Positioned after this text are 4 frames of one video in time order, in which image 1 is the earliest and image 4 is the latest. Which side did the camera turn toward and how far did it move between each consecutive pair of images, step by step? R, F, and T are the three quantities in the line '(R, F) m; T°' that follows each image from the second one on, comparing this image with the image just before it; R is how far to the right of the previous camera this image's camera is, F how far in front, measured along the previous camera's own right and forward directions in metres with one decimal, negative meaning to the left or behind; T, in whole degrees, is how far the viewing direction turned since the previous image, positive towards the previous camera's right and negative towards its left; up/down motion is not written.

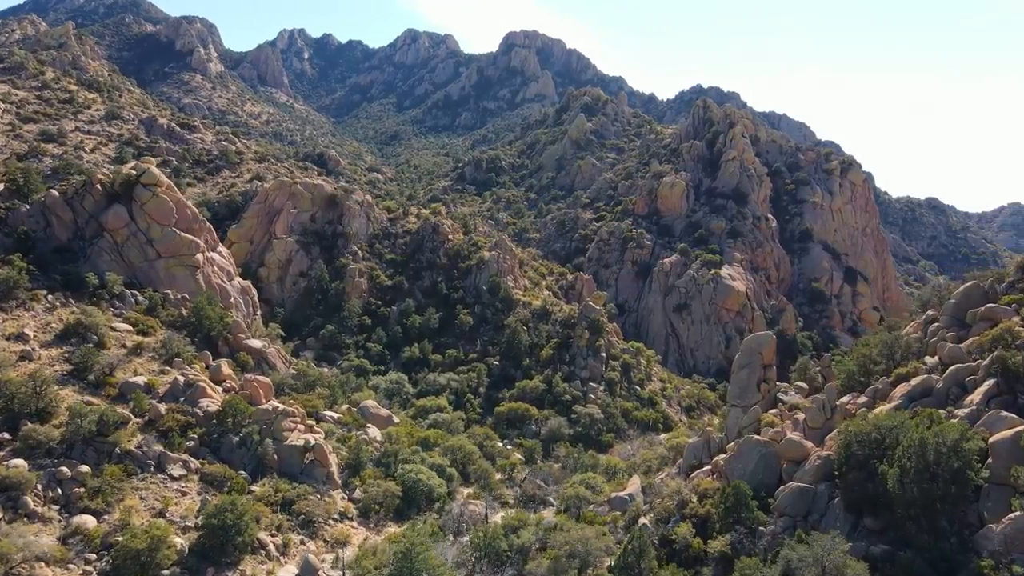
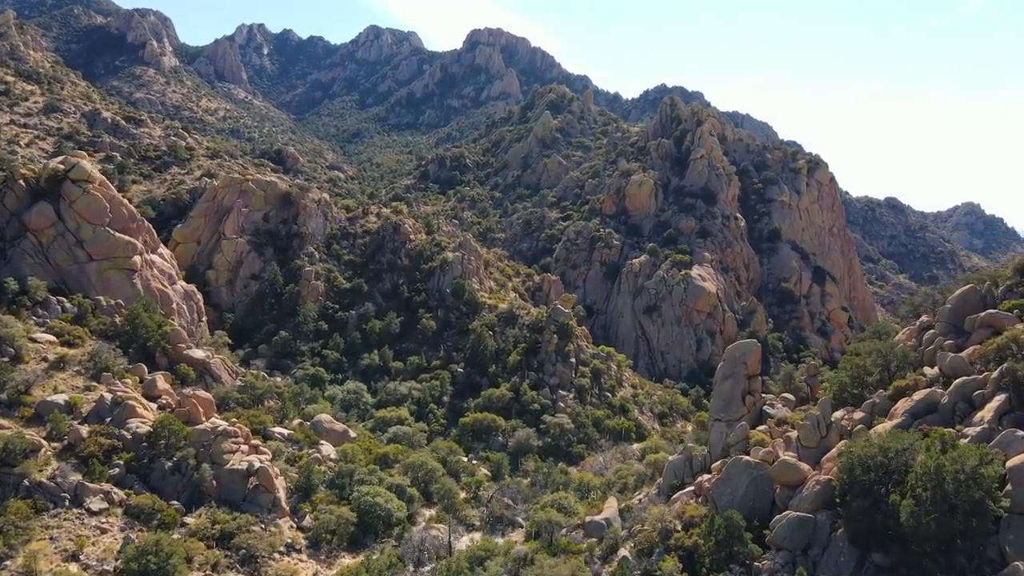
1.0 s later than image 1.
(0.0, +2.4) m; +3°
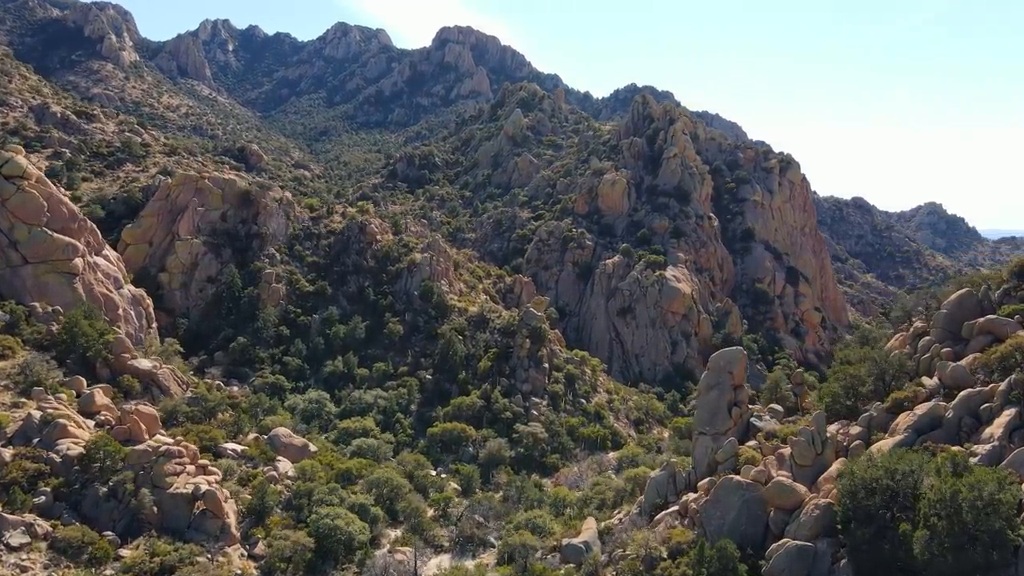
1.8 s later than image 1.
(0.0, +1.9) m; +2°
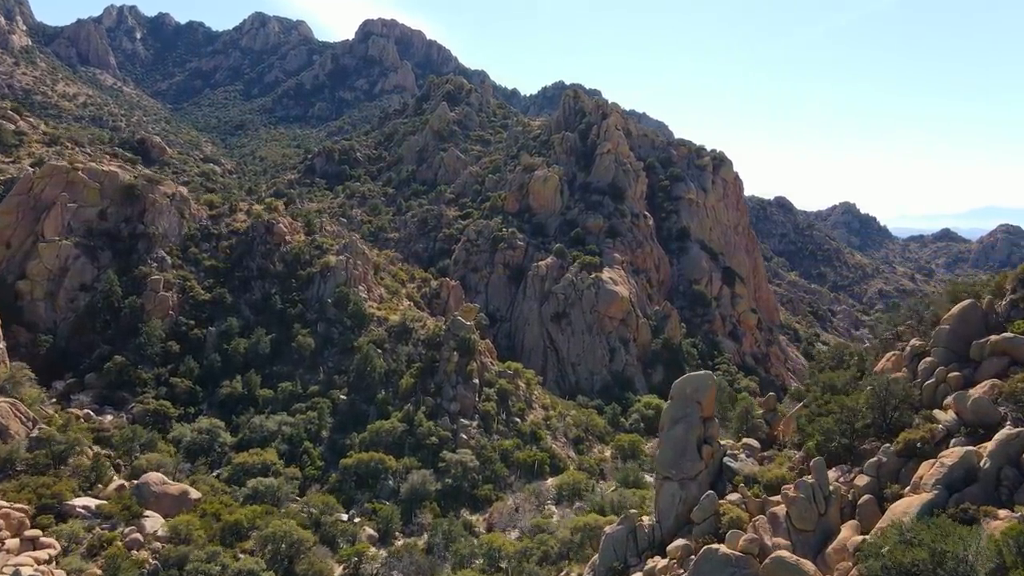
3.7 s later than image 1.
(+0.2, +4.7) m; +6°
